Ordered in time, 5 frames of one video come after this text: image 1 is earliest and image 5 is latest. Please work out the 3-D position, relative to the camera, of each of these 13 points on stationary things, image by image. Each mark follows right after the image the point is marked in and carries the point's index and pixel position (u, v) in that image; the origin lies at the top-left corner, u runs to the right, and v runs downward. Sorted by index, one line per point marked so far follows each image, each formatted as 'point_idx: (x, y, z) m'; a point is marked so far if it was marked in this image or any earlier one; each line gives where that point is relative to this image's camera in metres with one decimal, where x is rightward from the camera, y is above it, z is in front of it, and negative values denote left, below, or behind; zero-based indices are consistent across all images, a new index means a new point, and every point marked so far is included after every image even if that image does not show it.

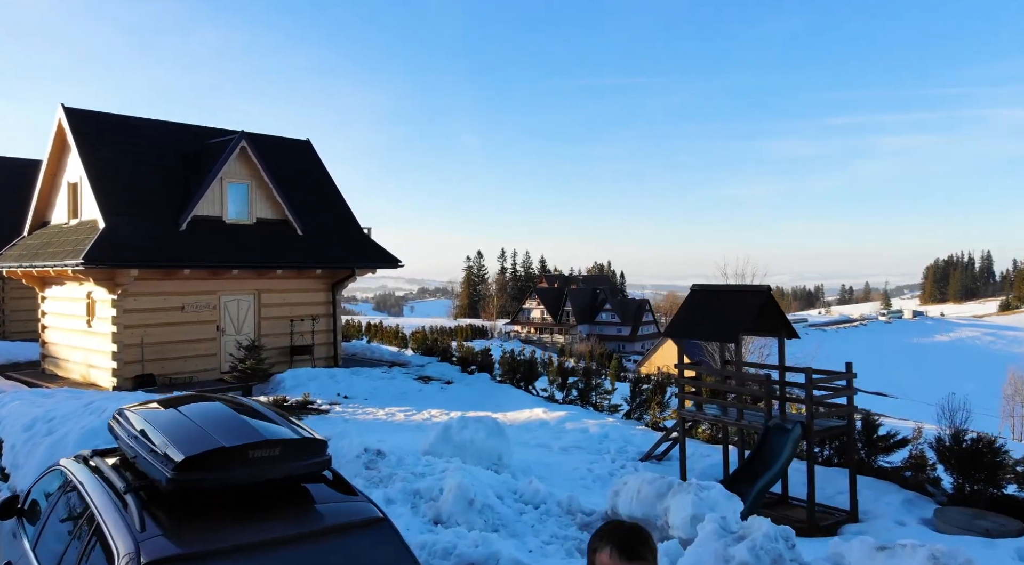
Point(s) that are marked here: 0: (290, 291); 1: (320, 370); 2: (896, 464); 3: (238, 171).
0: (-4.7, -0.2, +15.5) m
1: (-3.6, -1.7, +13.8) m
2: (+4.7, -2.2, +9.0) m
3: (-5.6, +2.3, +14.8) m
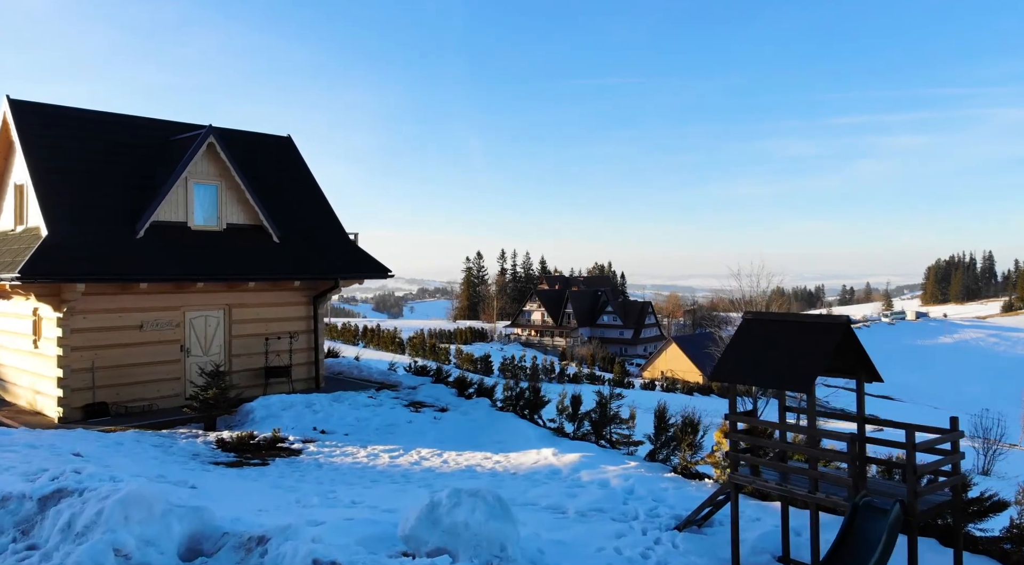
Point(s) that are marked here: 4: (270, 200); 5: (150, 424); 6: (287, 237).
0: (-4.7, -0.4, +13.8) m
1: (-3.6, -1.9, +12.1) m
2: (+4.8, -2.5, +7.3) m
3: (-5.5, +2.0, +13.1) m
4: (-4.8, +1.6, +14.4) m
5: (-5.7, -2.2, +11.6) m
6: (-4.4, +0.9, +14.1) m
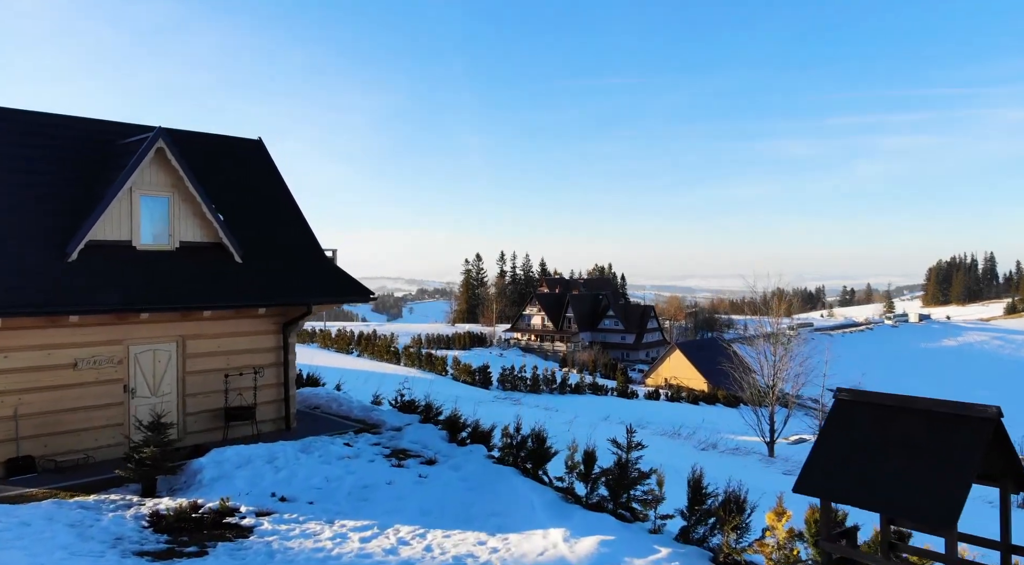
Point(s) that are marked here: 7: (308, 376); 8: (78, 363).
0: (-4.6, -0.9, +11.9) m
1: (-3.6, -2.4, +10.2) m
2: (+4.8, -2.9, +5.4) m
3: (-5.5, +1.6, +11.2) m
4: (-4.8, +1.2, +12.5) m
5: (-5.7, -2.7, +9.7) m
6: (-4.4, +0.5, +12.2) m
7: (-4.9, -2.3, +17.7) m
8: (-6.2, -1.2, +10.5) m
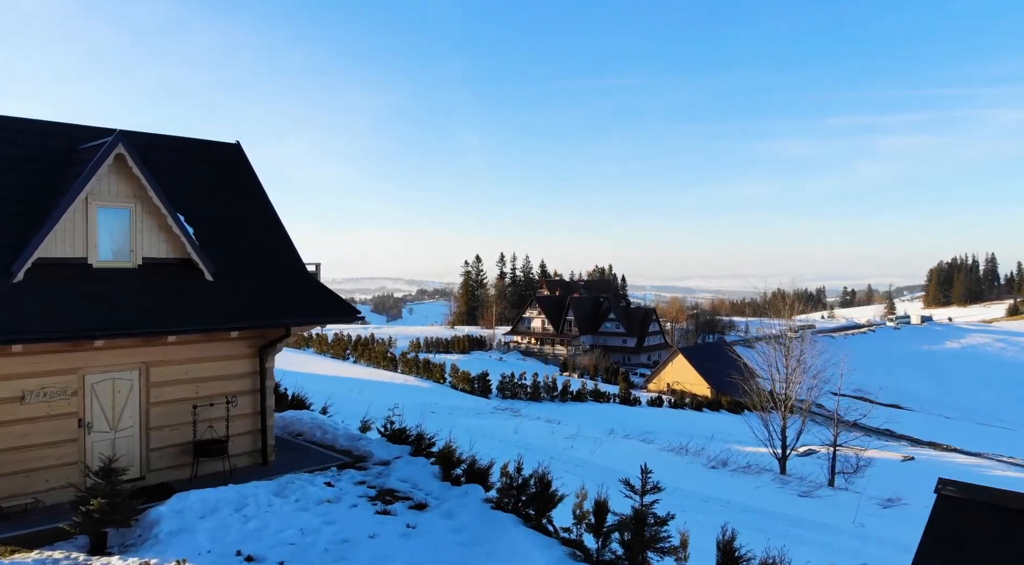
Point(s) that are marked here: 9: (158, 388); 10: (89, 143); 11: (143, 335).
0: (-4.6, -1.2, +10.7) m
1: (-3.6, -2.7, +9.0) m
2: (+4.8, -3.2, +4.2) m
3: (-5.5, +1.3, +10.1) m
4: (-4.8, +0.9, +11.3) m
5: (-5.7, -3.0, +8.6) m
6: (-4.4, +0.2, +11.0) m
7: (-4.9, -2.6, +16.5) m
8: (-6.2, -1.5, +9.4) m
9: (-5.0, -1.5, +10.4) m
10: (-6.4, +2.1, +11.0) m
11: (-4.9, -0.7, +9.6) m
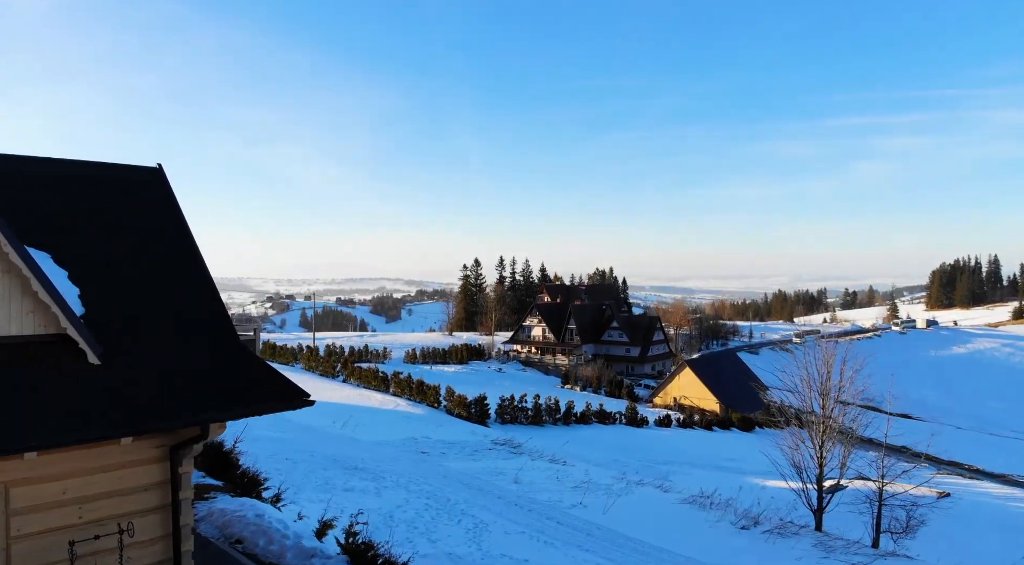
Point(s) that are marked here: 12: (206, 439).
0: (-4.6, -2.1, +7.8) m
1: (-3.6, -3.6, +6.1) m
2: (+4.8, -4.1, +1.3) m
3: (-5.5, +0.4, +7.1) m
4: (-4.8, 0.0, +8.4) m
5: (-5.7, -3.9, +5.6) m
6: (-4.4, -0.7, +8.1) m
7: (-4.9, -3.5, +13.6) m
8: (-6.2, -2.3, +6.4) m
9: (-5.0, -2.4, +7.5) m
10: (-6.4, +1.2, +8.0) m
11: (-4.9, -1.6, +6.7) m
12: (-3.4, -1.8, +8.4) m
